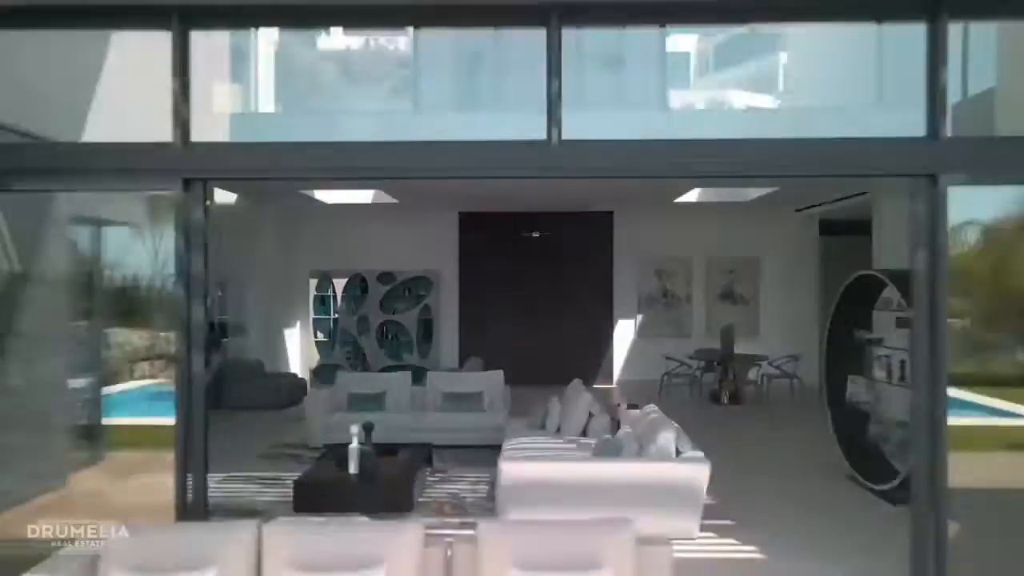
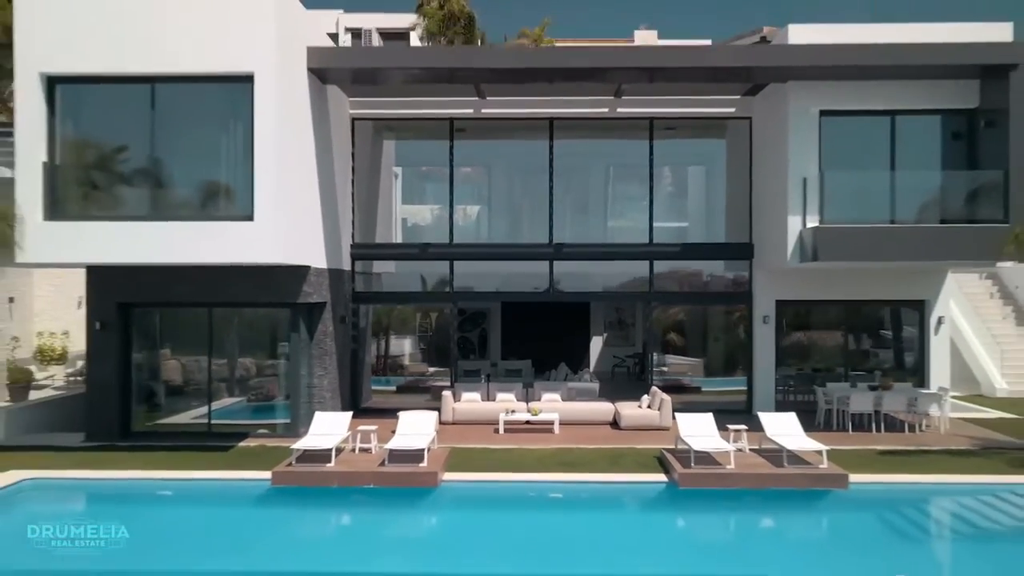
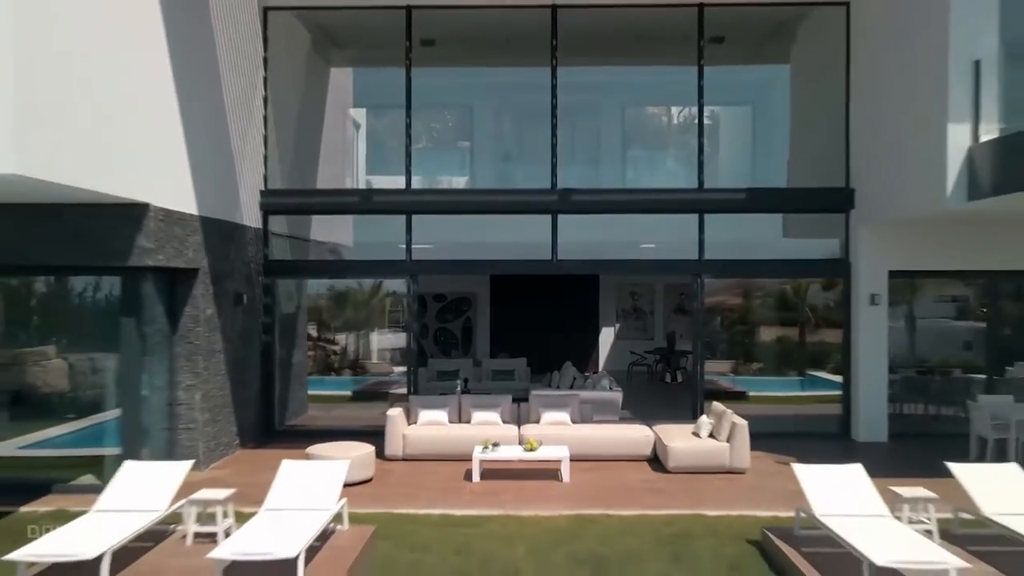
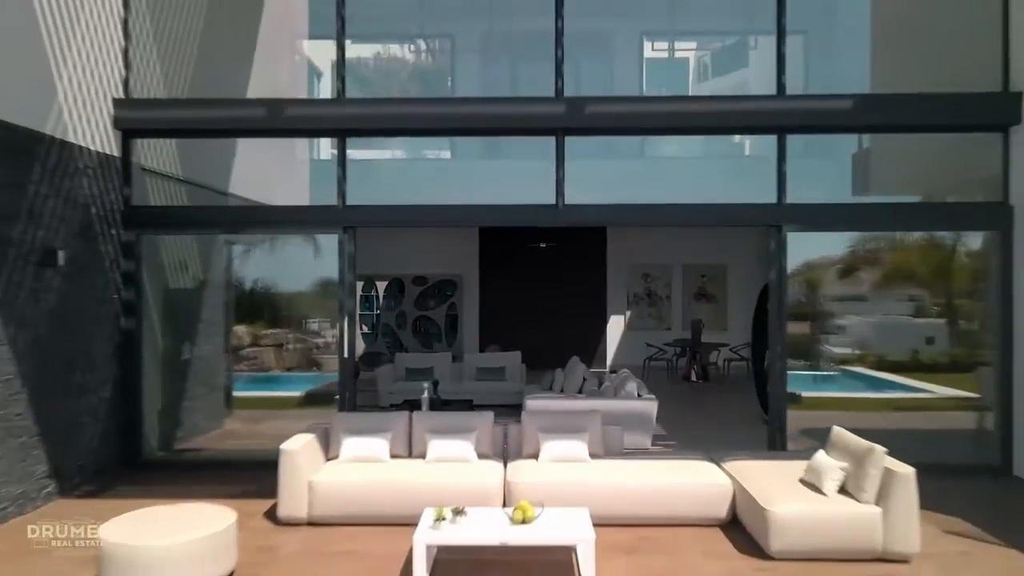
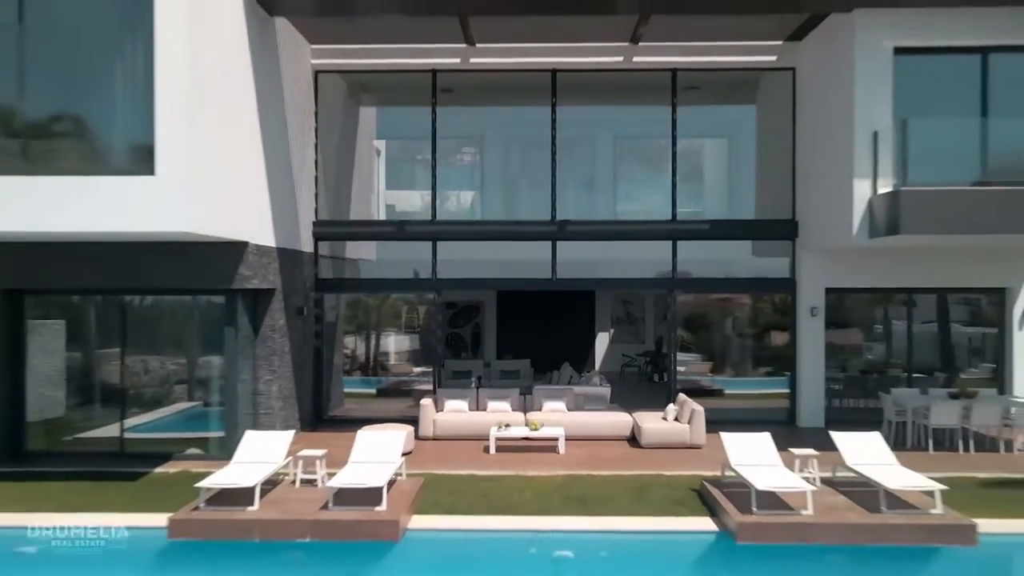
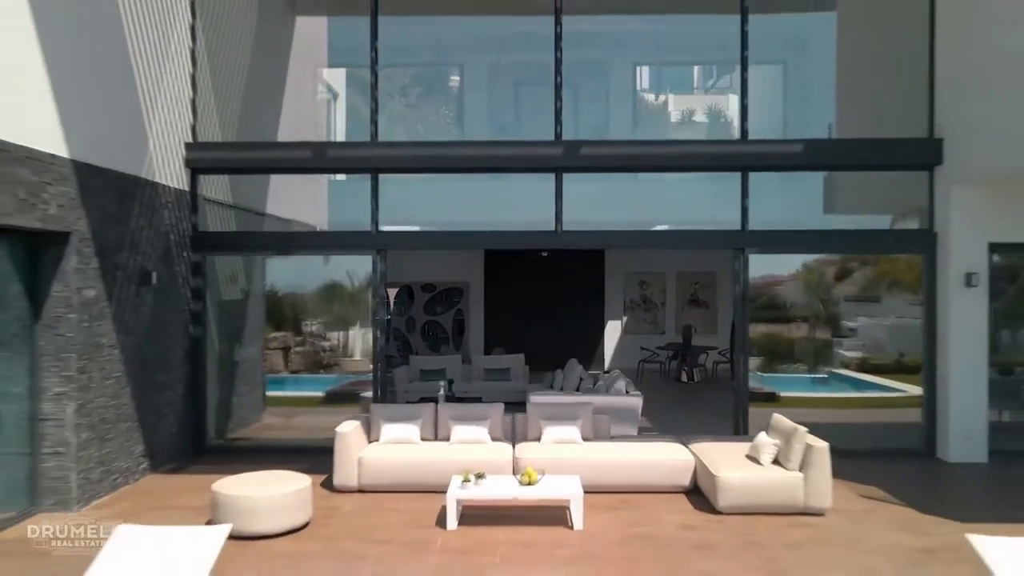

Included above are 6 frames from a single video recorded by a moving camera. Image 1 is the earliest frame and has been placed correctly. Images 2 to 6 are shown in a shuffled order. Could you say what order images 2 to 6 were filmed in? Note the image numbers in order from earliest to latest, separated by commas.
4, 6, 3, 5, 2
